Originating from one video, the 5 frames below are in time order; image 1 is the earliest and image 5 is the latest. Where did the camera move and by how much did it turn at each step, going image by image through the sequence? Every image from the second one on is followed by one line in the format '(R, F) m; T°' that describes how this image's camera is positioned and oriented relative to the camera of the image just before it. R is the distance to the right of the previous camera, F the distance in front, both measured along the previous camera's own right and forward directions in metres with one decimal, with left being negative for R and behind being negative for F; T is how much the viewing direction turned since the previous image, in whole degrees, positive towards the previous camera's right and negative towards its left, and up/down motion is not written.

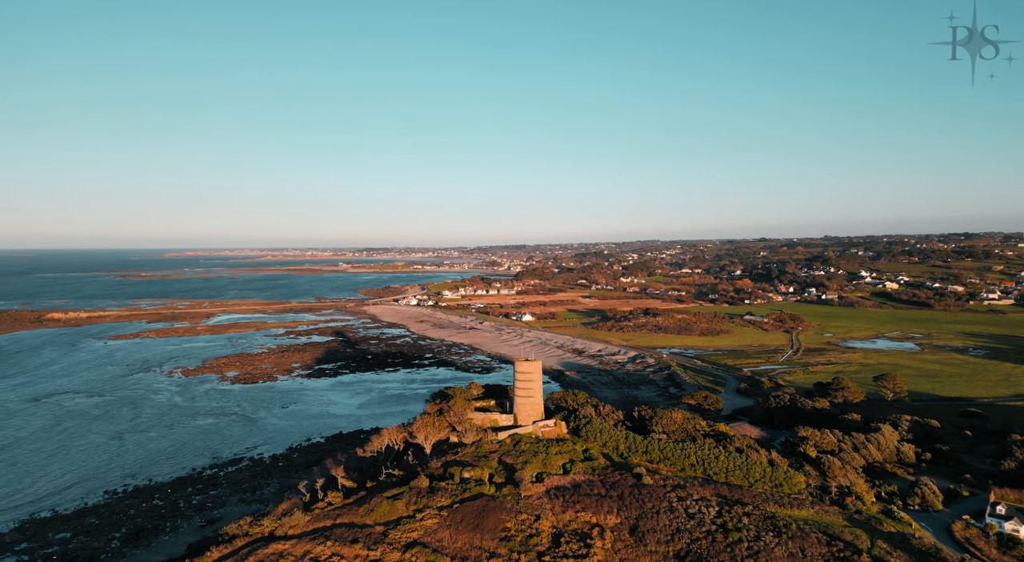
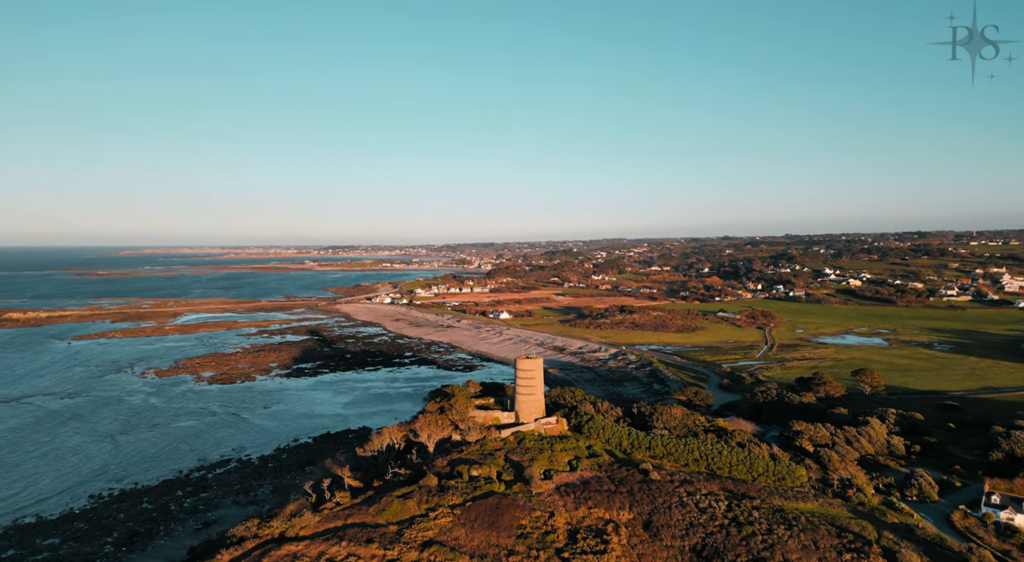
(-0.8, +0.1) m; +2°
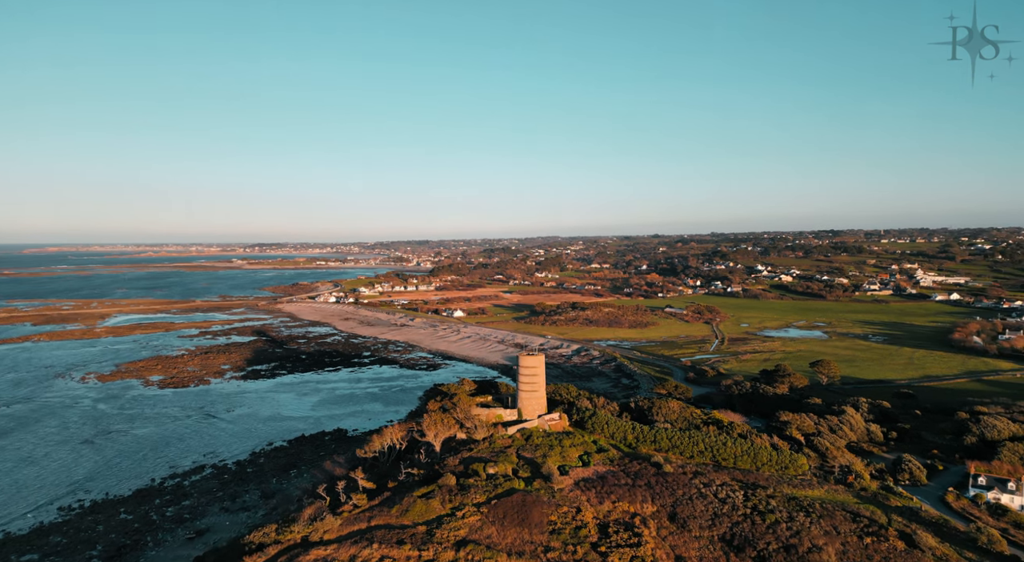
(-1.5, +0.1) m; +4°
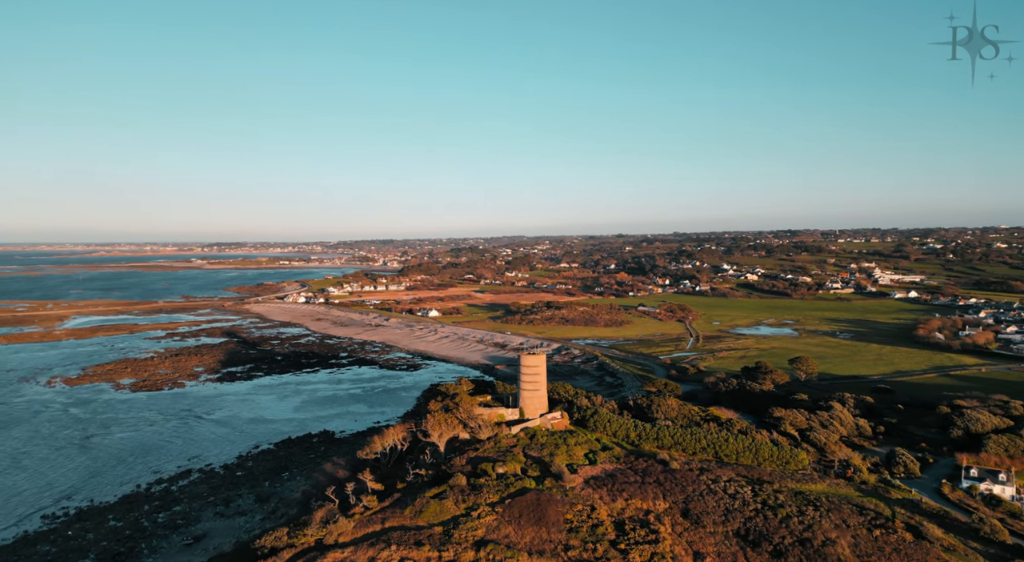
(-0.8, 0.0) m; +2°
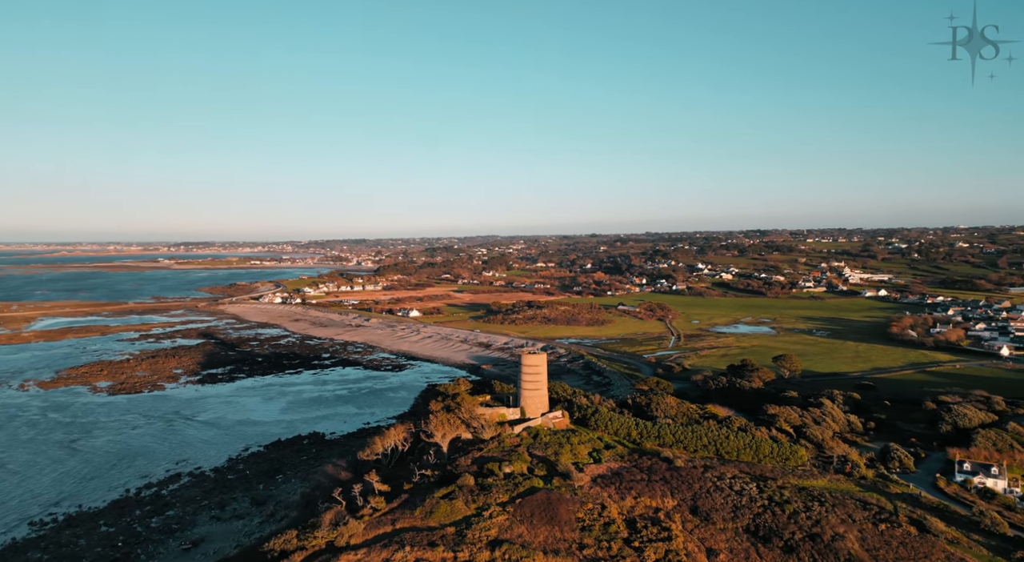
(-0.6, 0.0) m; +2°
